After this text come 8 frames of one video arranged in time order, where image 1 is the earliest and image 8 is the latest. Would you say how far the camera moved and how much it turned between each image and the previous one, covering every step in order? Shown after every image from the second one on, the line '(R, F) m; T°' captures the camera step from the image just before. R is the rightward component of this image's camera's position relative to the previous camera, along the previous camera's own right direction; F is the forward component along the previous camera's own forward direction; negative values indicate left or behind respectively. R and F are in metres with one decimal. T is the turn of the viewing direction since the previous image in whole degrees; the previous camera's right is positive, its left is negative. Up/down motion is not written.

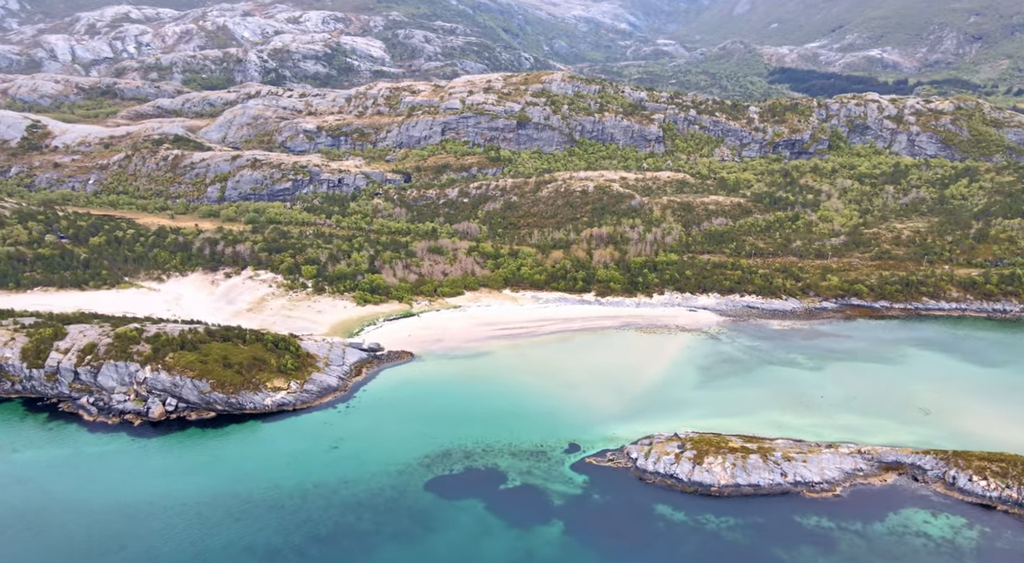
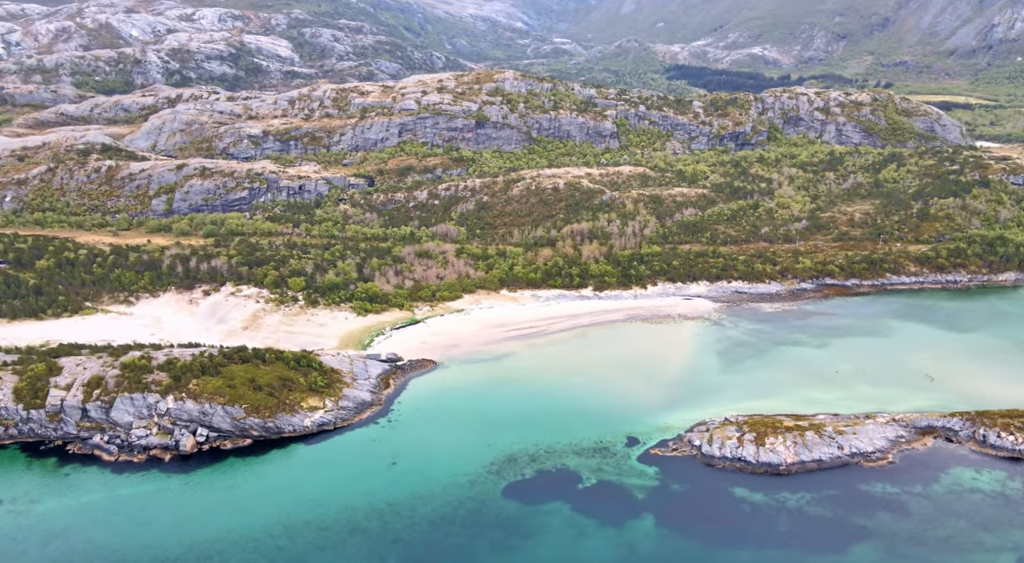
(-15.9, +1.7) m; +9°
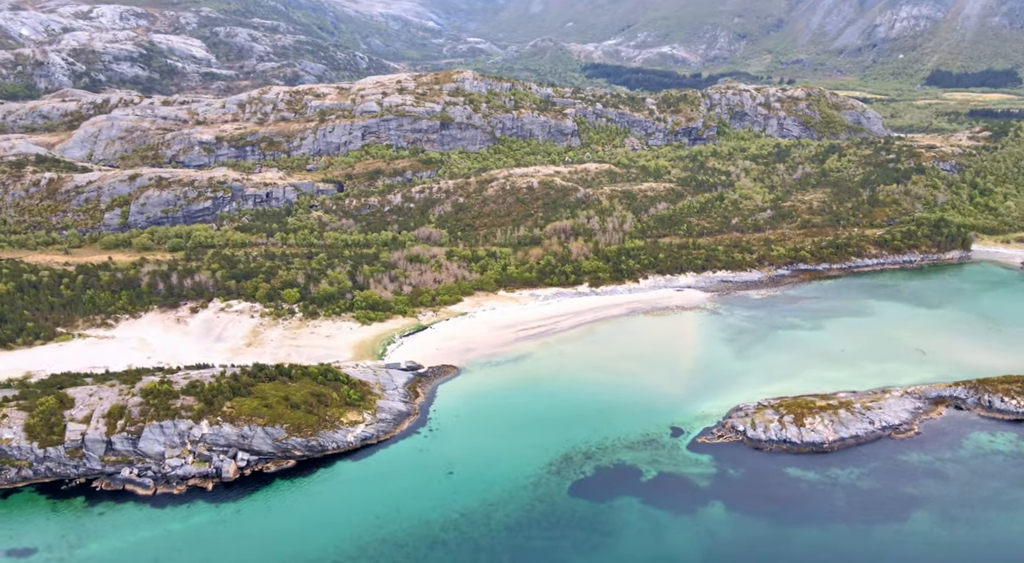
(-13.5, +1.1) m; +8°
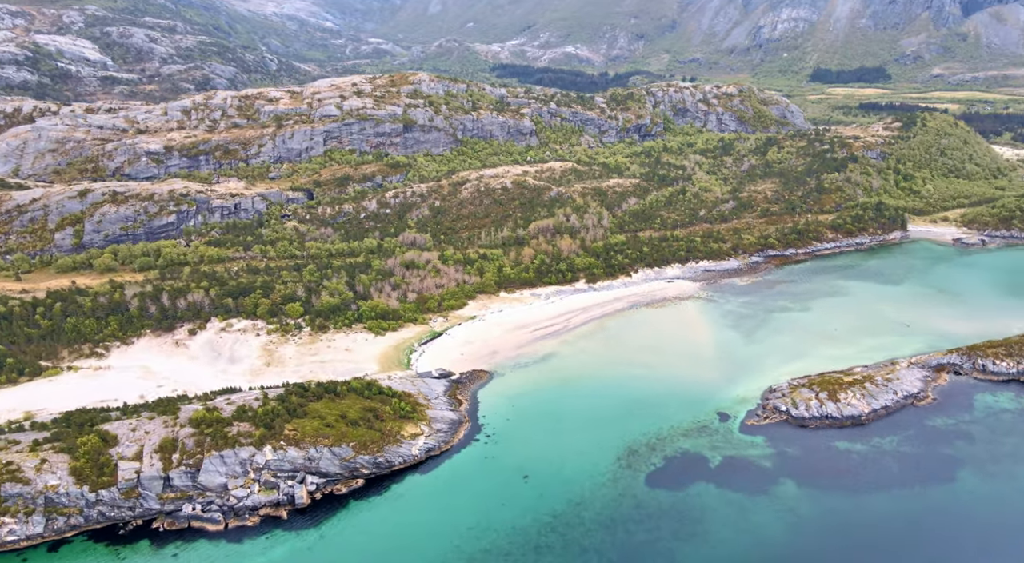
(-15.7, +1.3) m; +9°
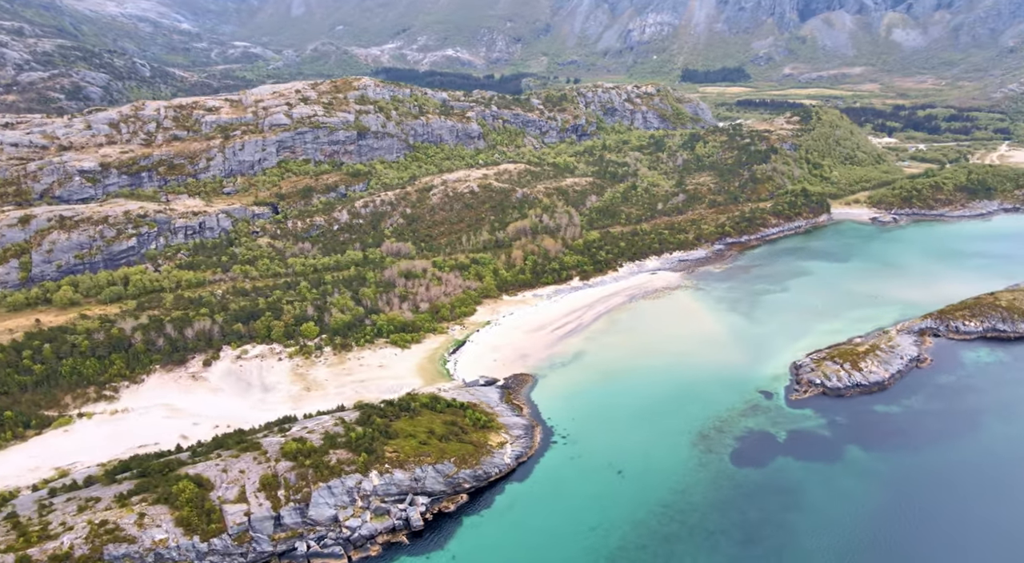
(-19.7, +1.9) m; +11°
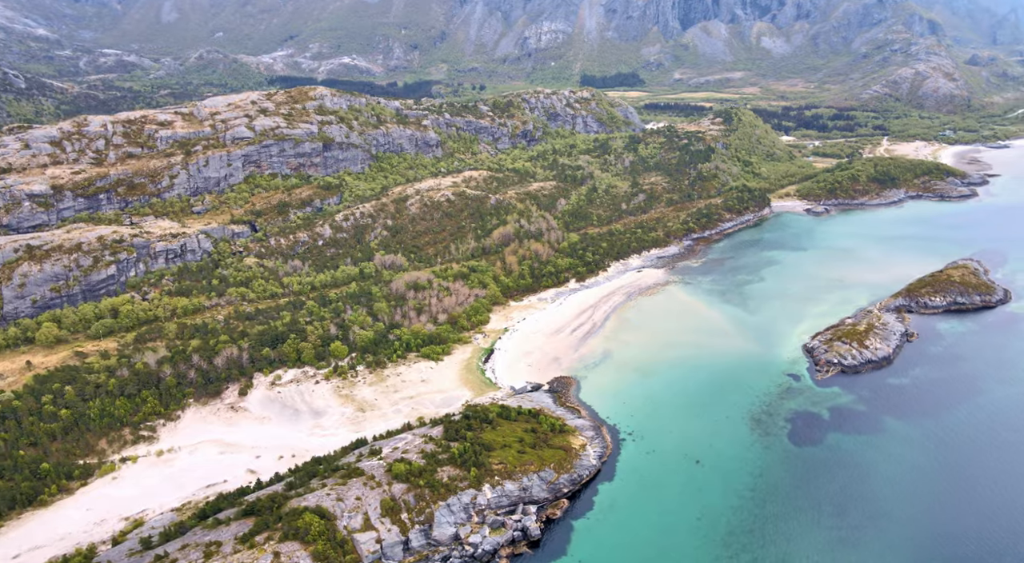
(-17.4, +1.2) m; +10°
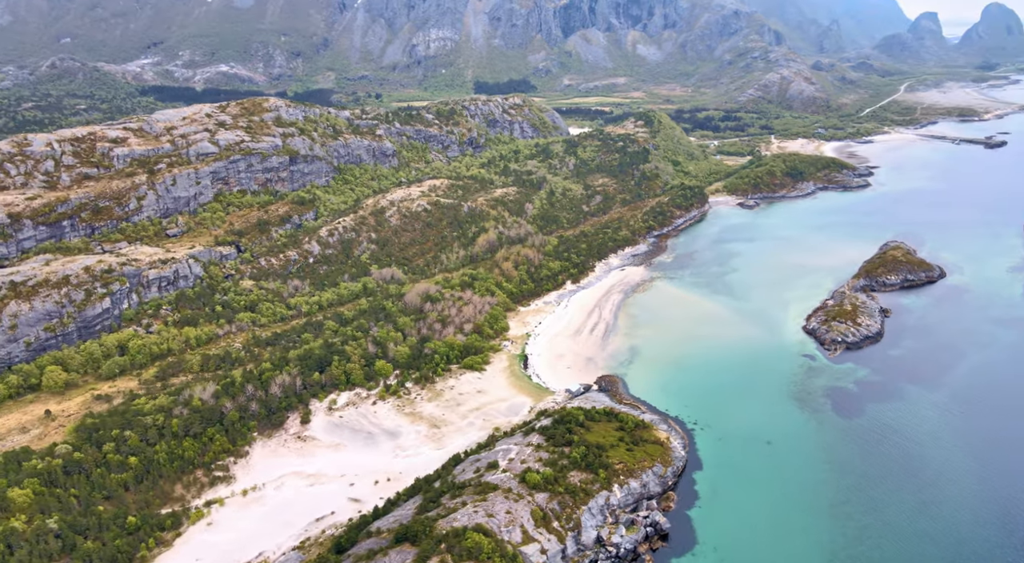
(-19.4, +1.3) m; +11°
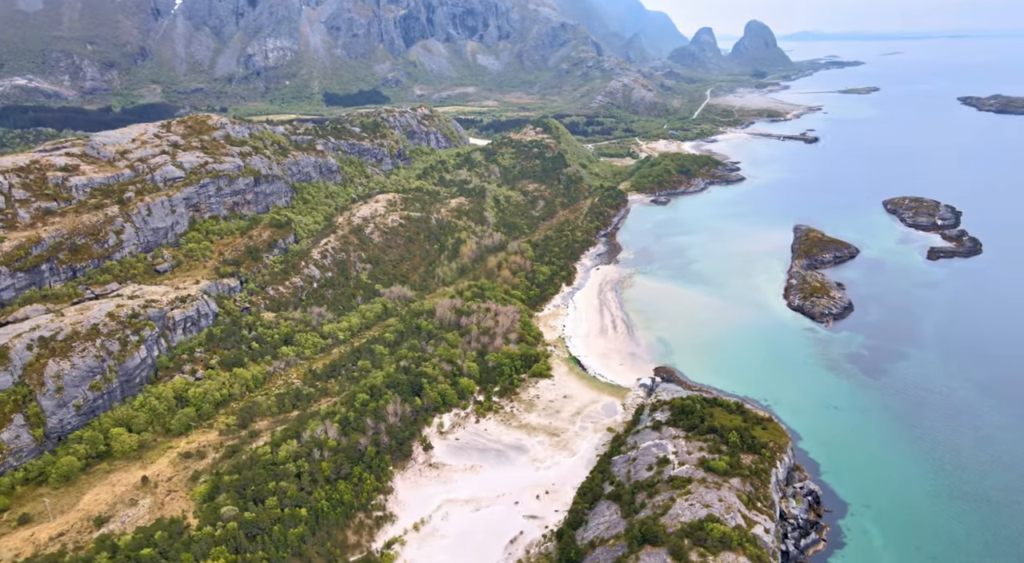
(-27.7, +2.8) m; +15°
